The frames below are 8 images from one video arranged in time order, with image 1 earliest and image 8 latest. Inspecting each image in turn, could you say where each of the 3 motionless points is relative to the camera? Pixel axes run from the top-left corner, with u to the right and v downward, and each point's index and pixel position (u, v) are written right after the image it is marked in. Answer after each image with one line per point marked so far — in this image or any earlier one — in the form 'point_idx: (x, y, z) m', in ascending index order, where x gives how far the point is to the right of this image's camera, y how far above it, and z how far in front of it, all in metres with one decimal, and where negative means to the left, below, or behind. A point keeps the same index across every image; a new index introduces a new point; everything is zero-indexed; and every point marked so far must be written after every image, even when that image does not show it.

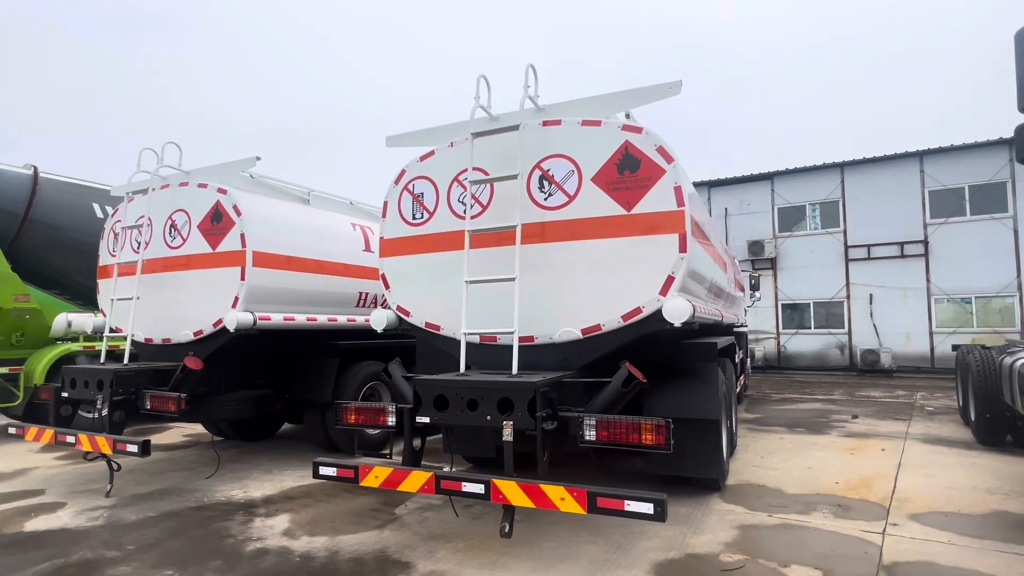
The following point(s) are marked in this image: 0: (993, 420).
0: (+5.7, -1.6, +6.7) m
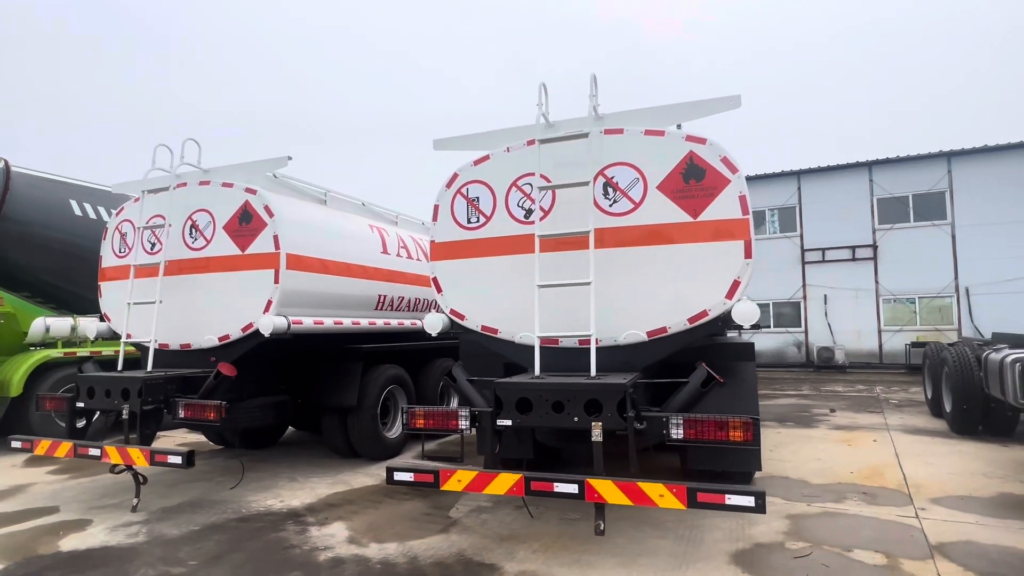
0: (+5.9, -1.6, +7.3) m
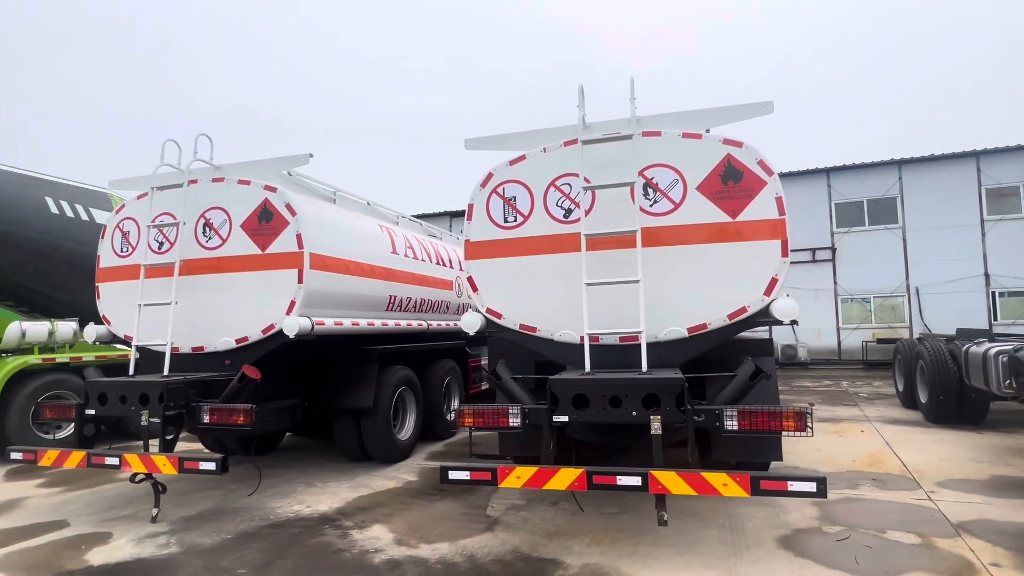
0: (+6.0, -1.6, +7.9) m
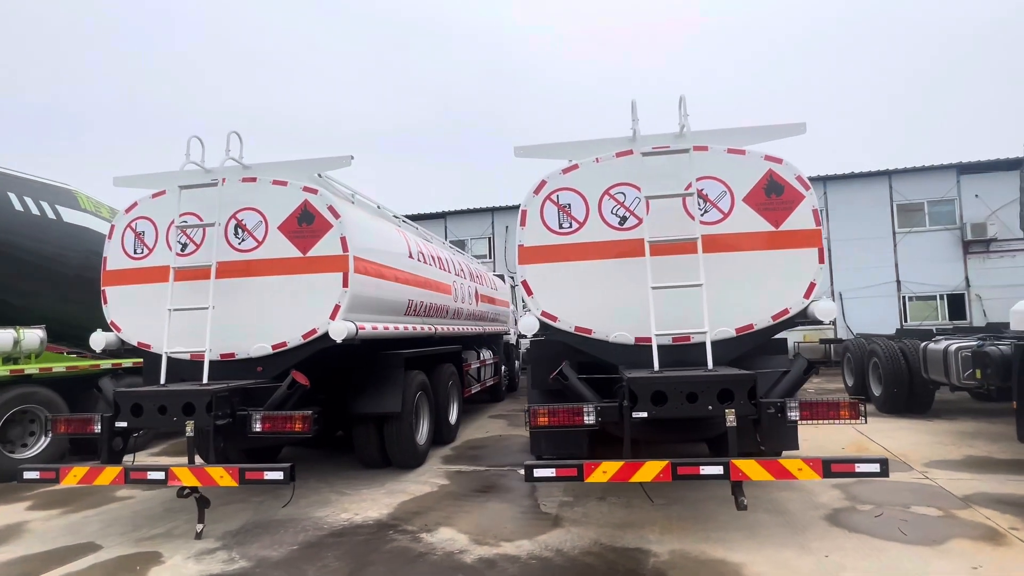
0: (+6.0, -1.6, +8.8) m
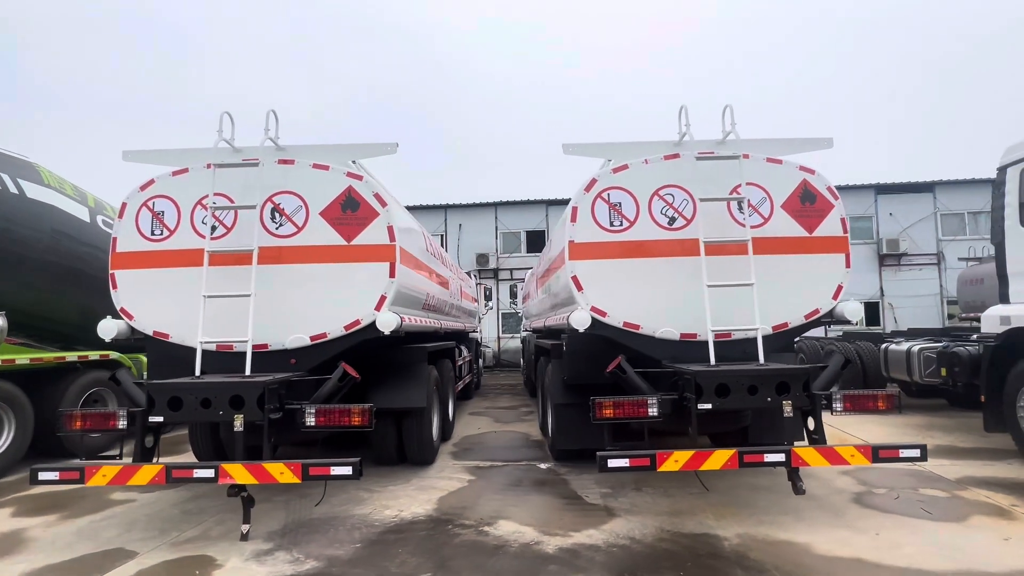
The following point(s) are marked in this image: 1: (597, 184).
0: (+5.8, -1.7, +9.6) m
1: (+0.8, +0.9, +5.1) m
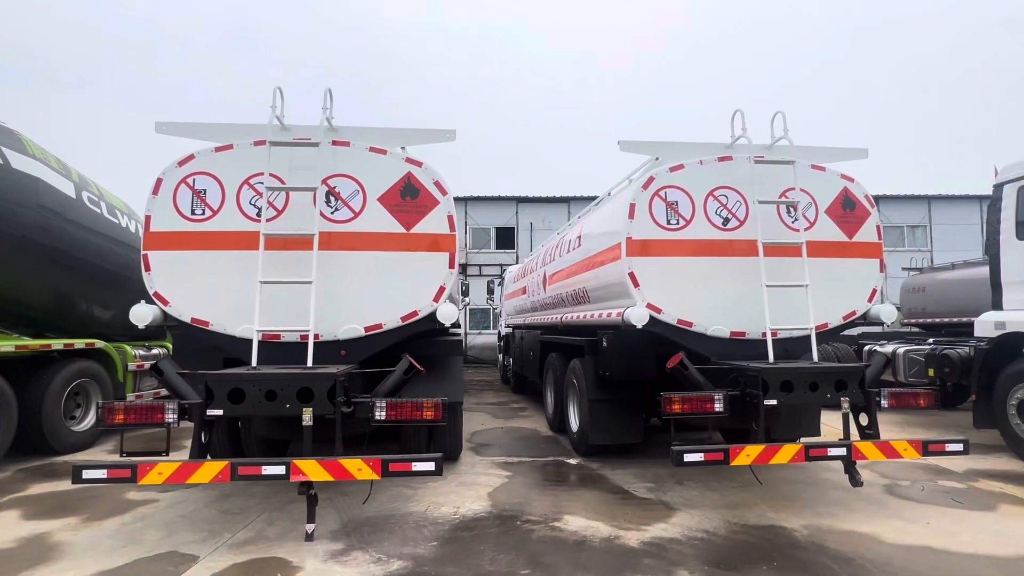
0: (+5.7, -1.8, +10.2) m
1: (+1.3, +1.0, +5.1) m
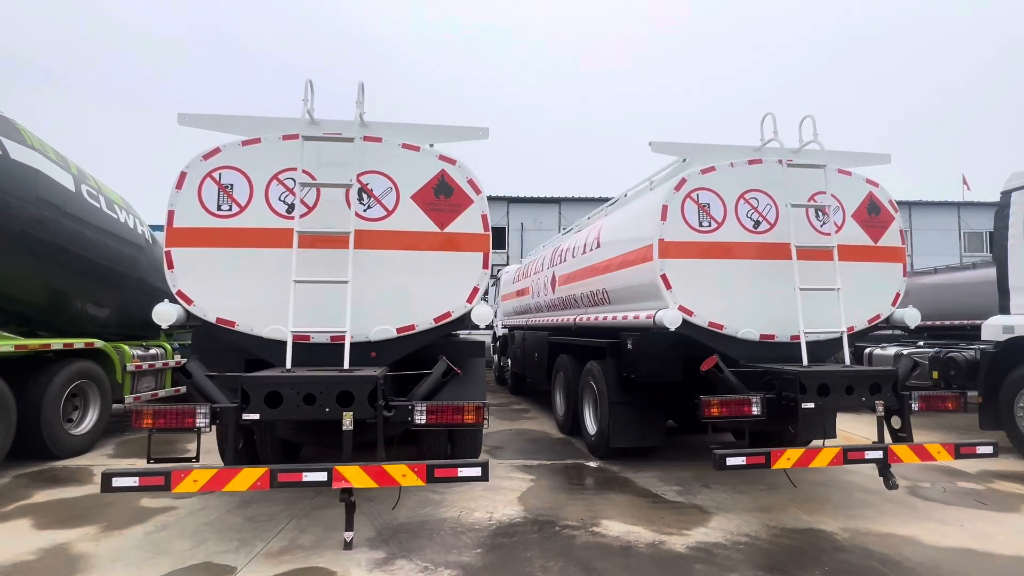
0: (+5.8, -1.9, +10.4) m
1: (+1.6, +0.9, +5.1) m
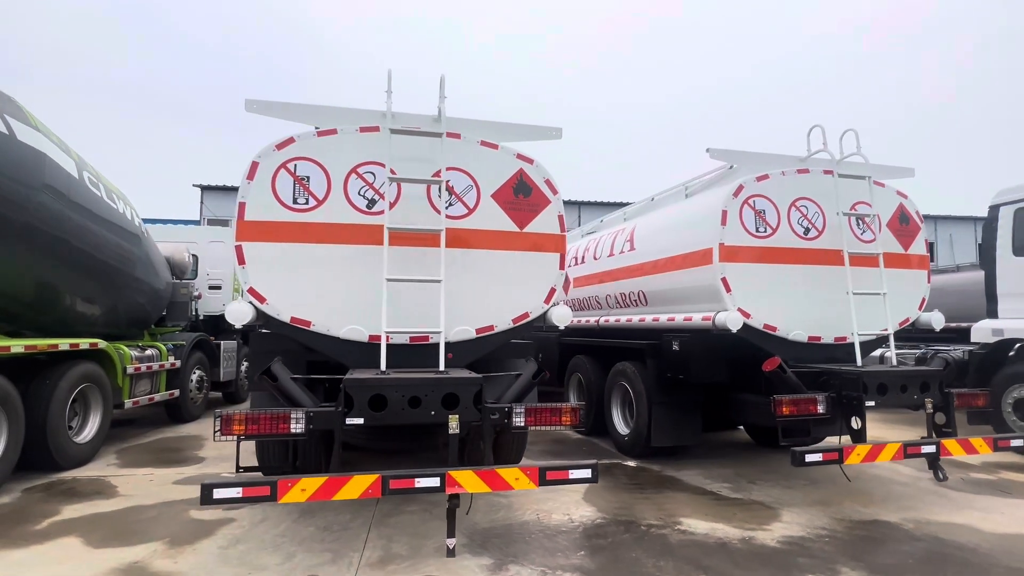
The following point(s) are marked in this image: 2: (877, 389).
0: (+5.8, -2.0, +10.9) m
1: (+2.2, +0.9, +5.3) m
2: (+3.0, -0.8, +4.8) m
